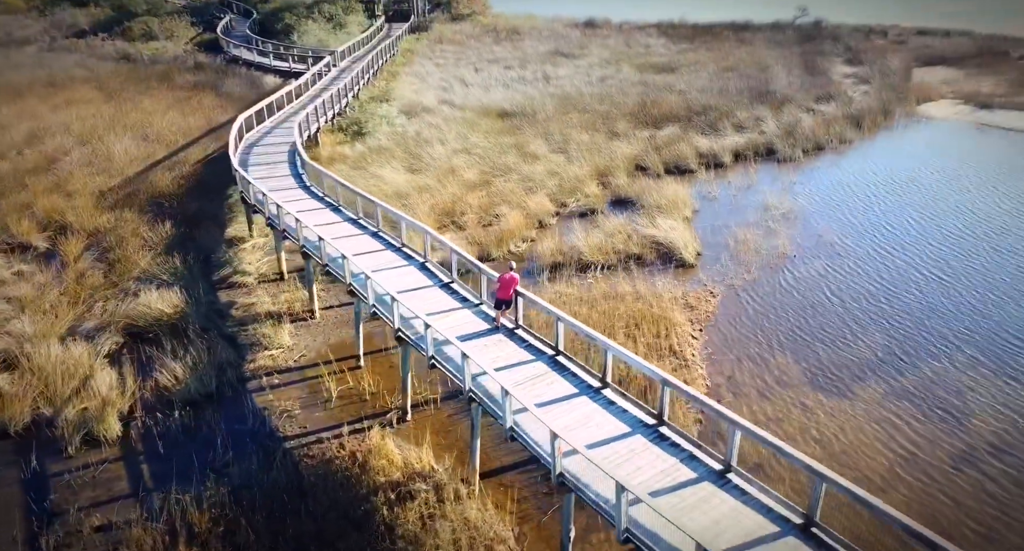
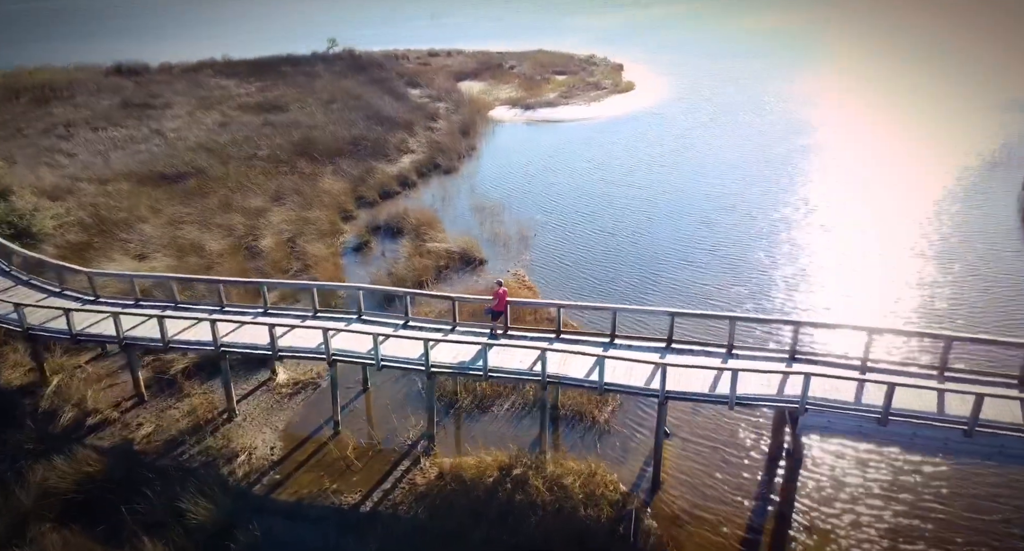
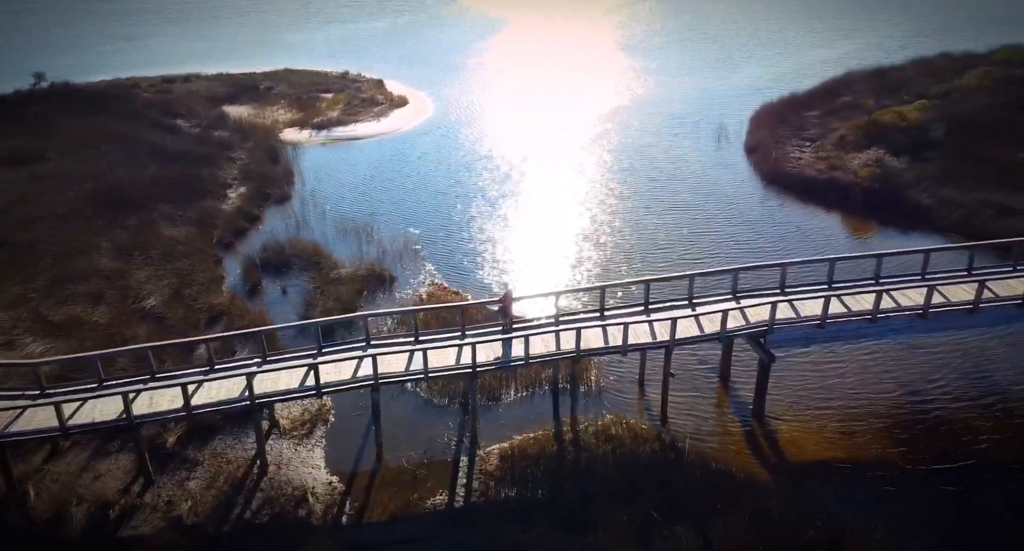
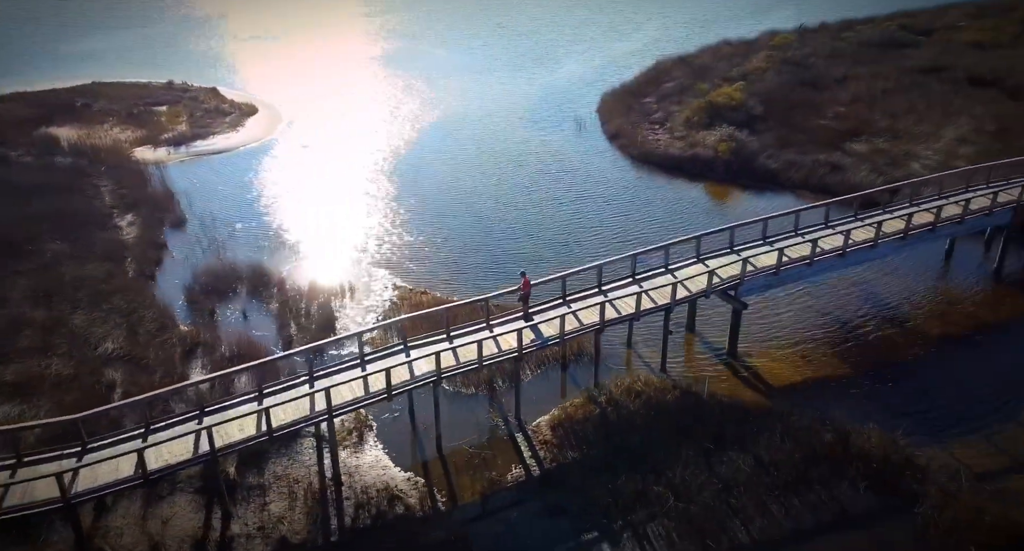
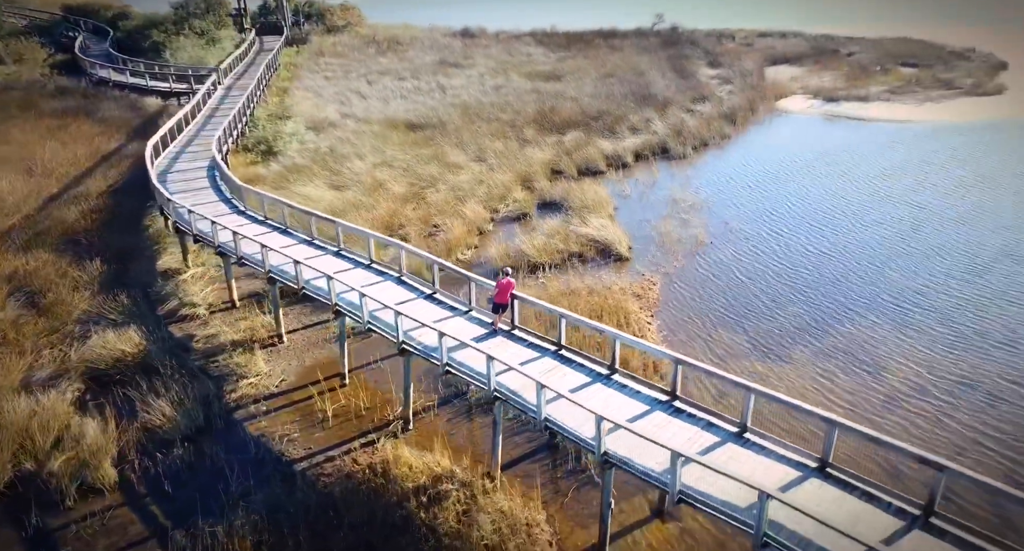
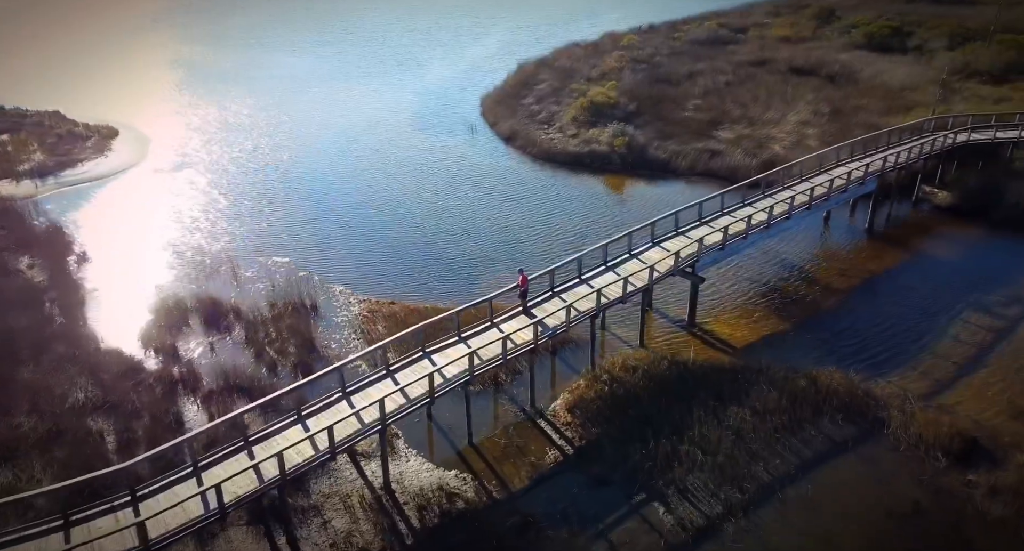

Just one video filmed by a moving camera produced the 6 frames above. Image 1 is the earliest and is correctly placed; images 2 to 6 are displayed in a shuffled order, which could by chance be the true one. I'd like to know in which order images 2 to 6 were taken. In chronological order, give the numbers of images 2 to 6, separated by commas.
5, 2, 3, 4, 6
